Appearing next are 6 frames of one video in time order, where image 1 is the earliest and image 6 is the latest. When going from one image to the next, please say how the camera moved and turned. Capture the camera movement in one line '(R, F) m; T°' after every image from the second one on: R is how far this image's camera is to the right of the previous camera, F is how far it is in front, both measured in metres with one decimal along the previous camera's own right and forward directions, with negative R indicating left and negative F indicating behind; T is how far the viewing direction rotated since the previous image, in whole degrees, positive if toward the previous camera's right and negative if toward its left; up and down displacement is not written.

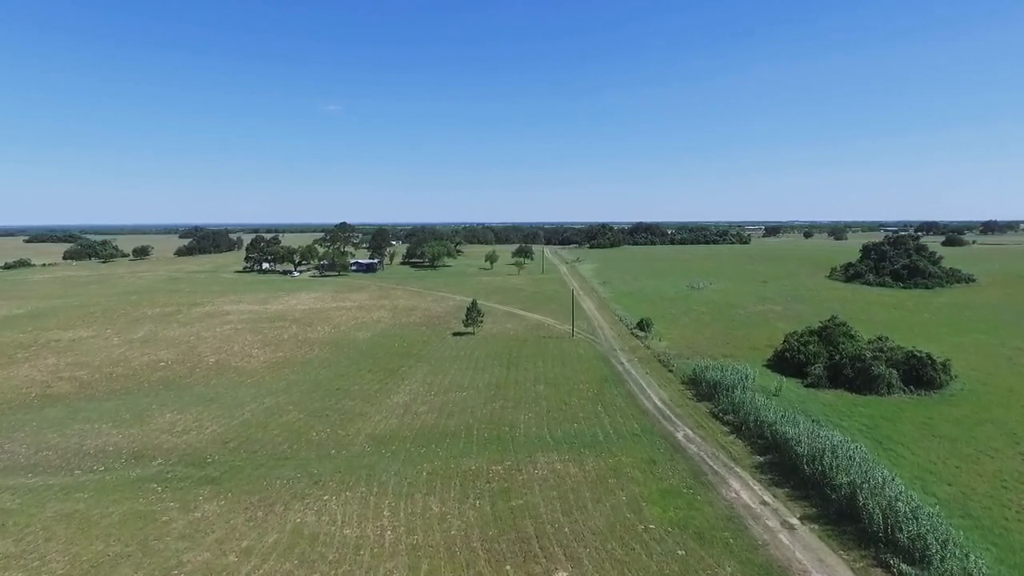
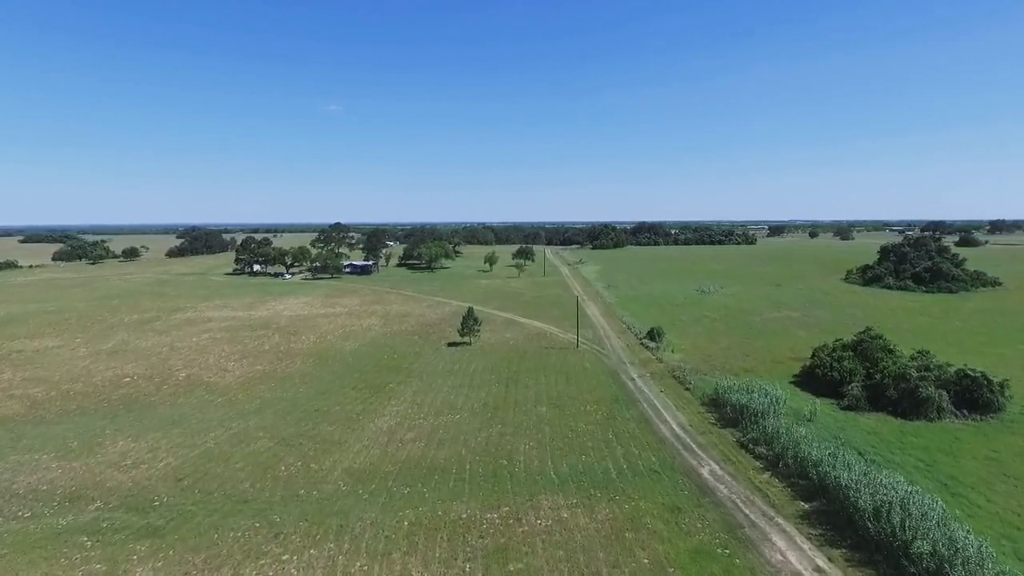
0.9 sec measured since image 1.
(+0.1, +4.0) m; 0°
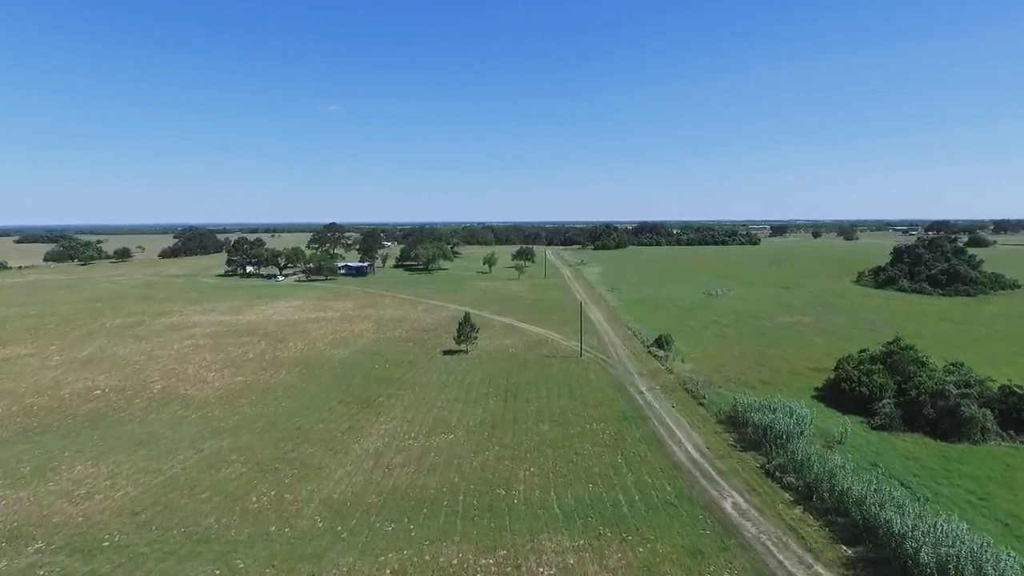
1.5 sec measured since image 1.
(+0.1, +2.9) m; 0°
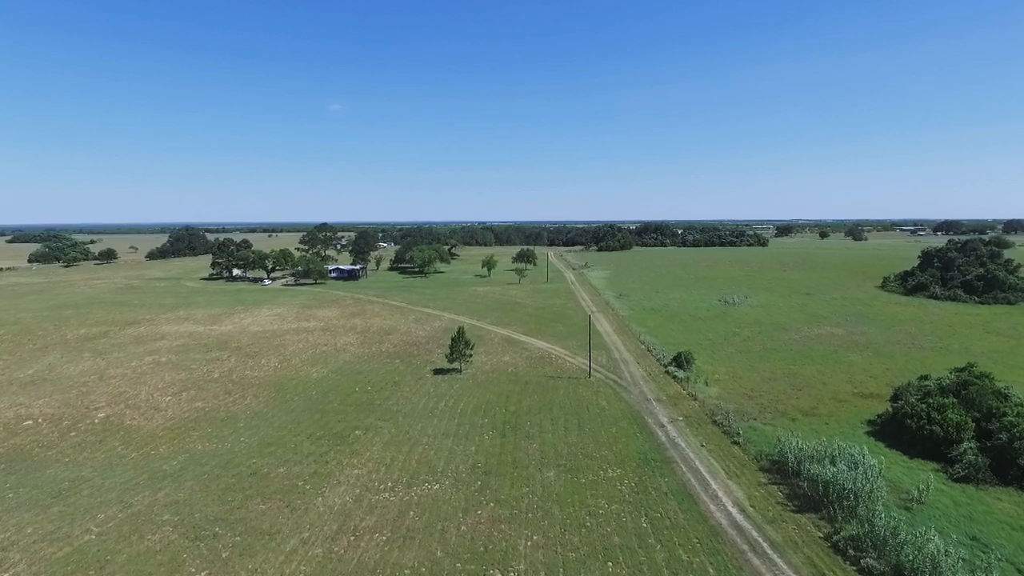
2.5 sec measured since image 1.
(+0.1, +5.4) m; 0°
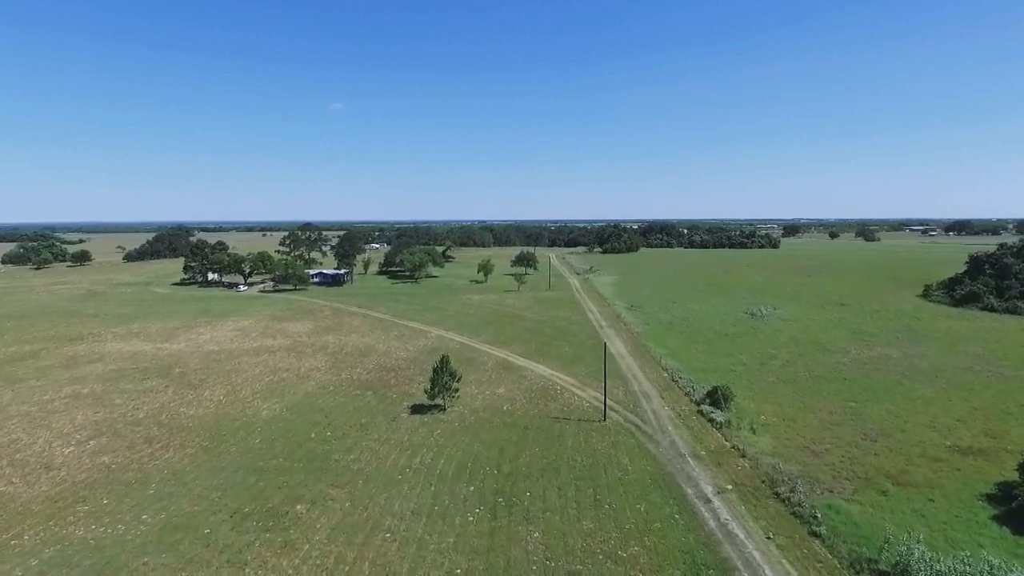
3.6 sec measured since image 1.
(+0.2, +7.9) m; 0°
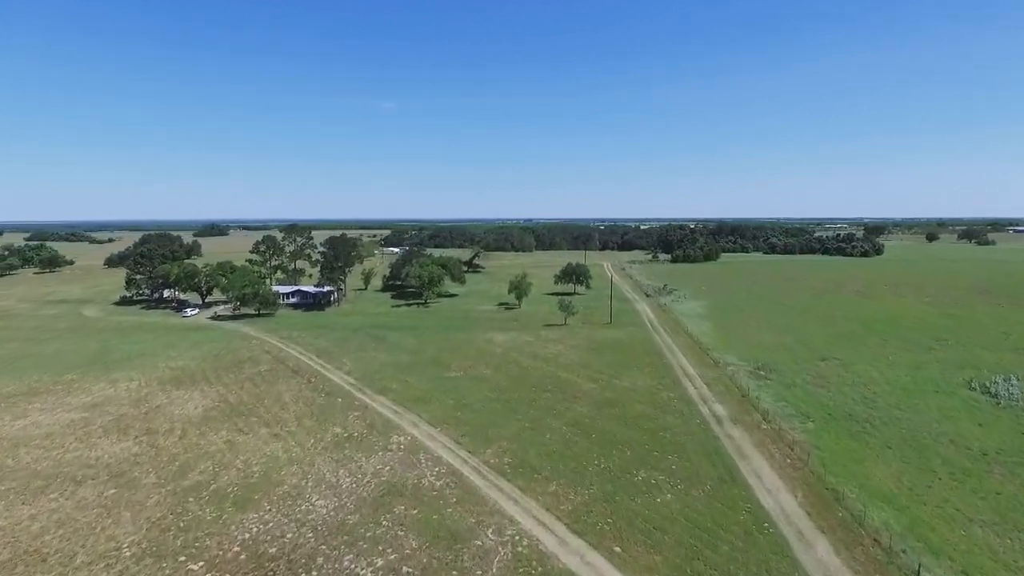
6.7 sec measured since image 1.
(+0.1, +24.3) m; -4°
